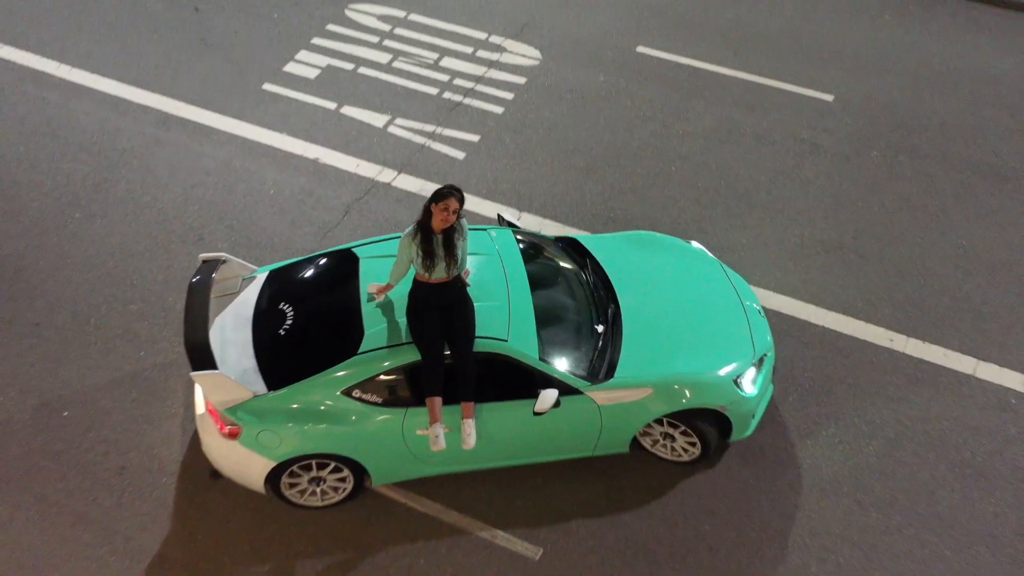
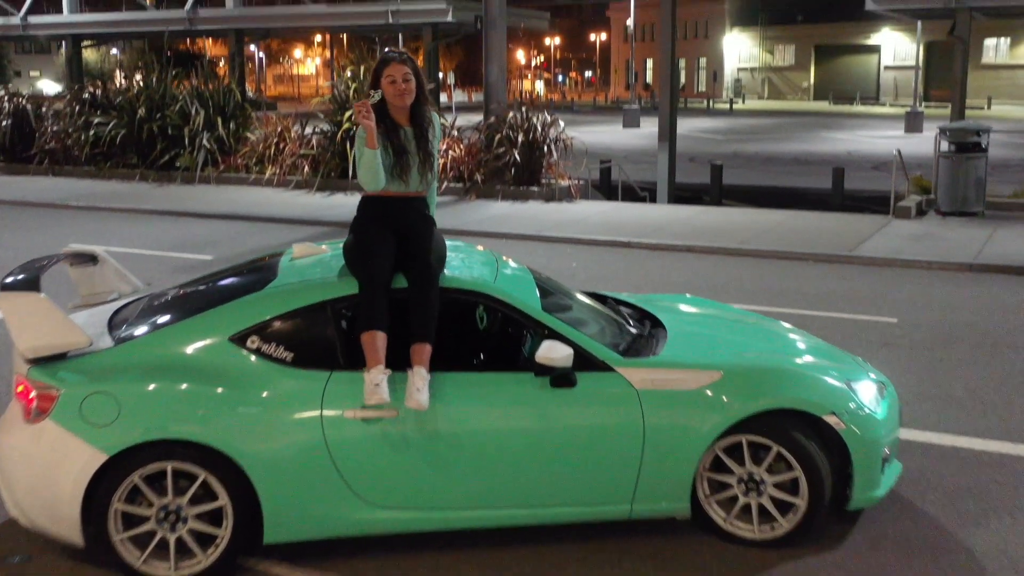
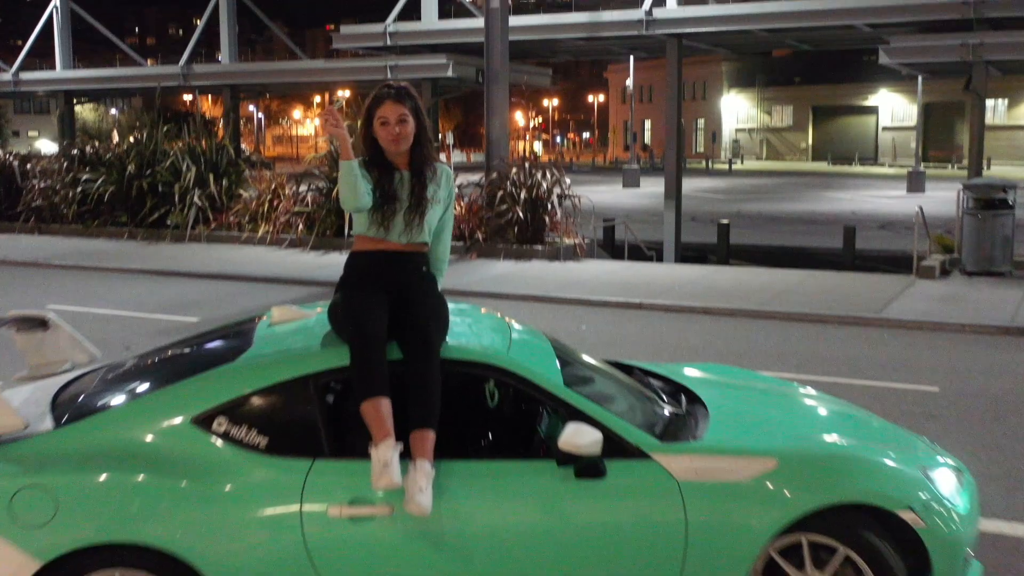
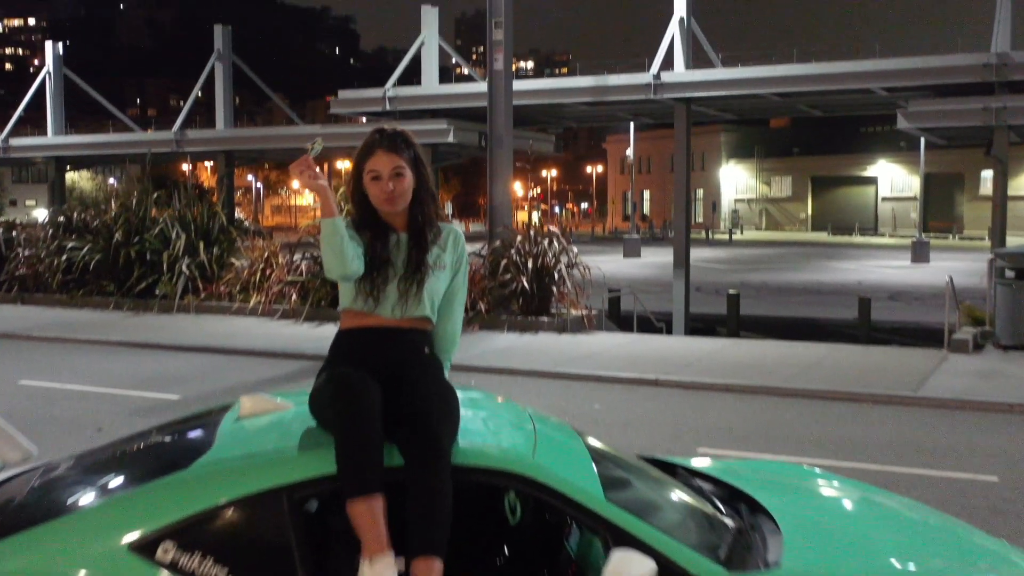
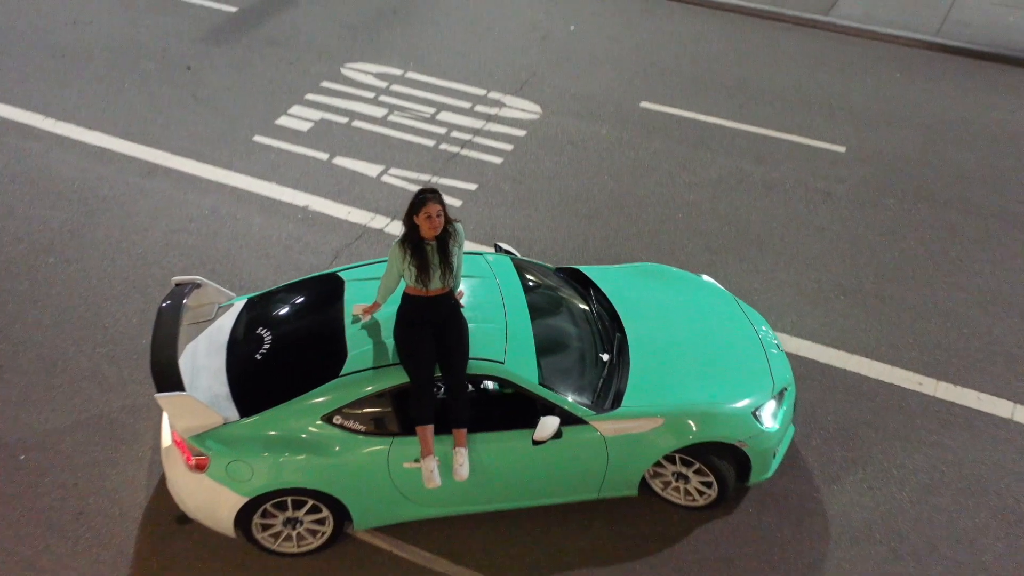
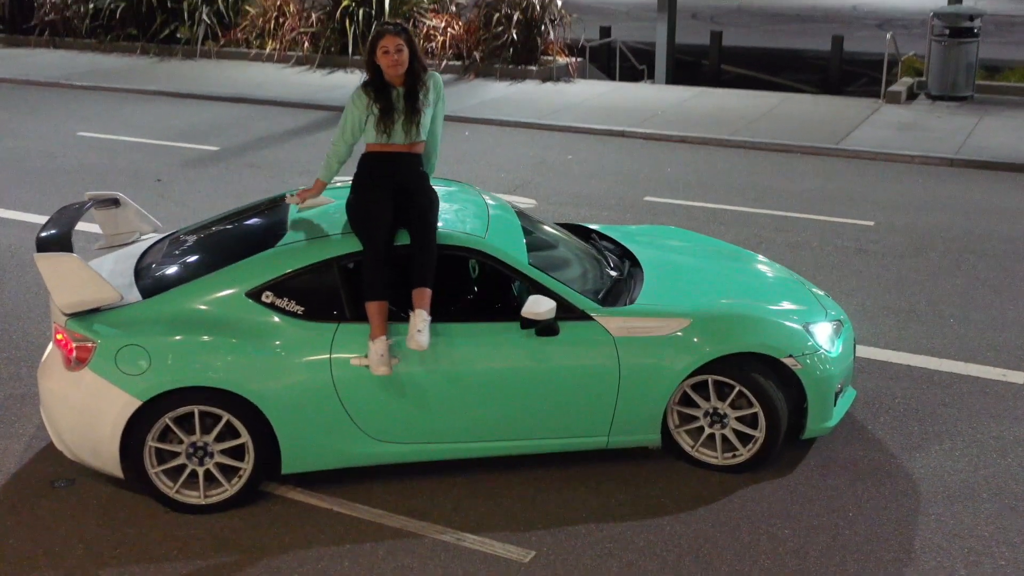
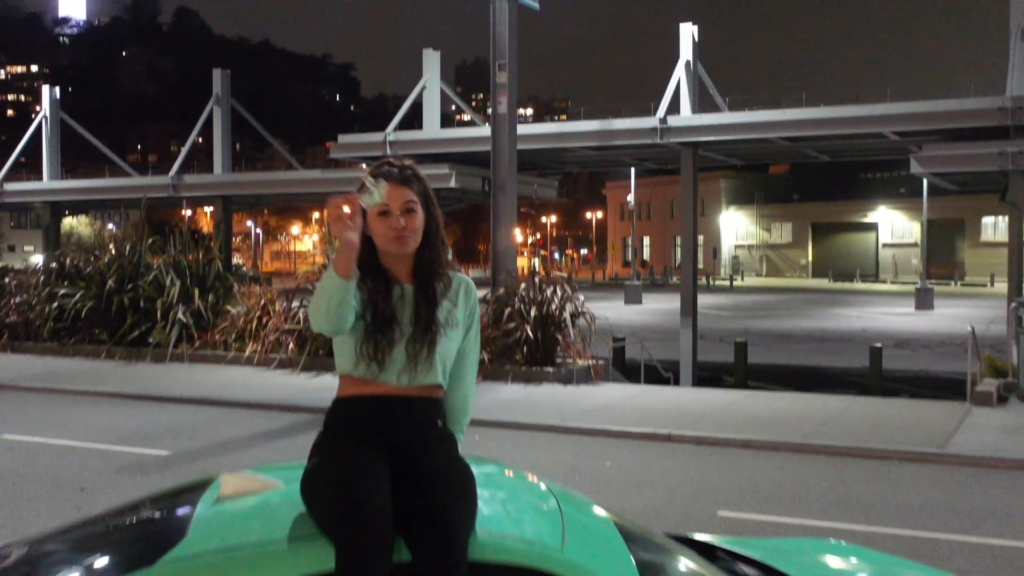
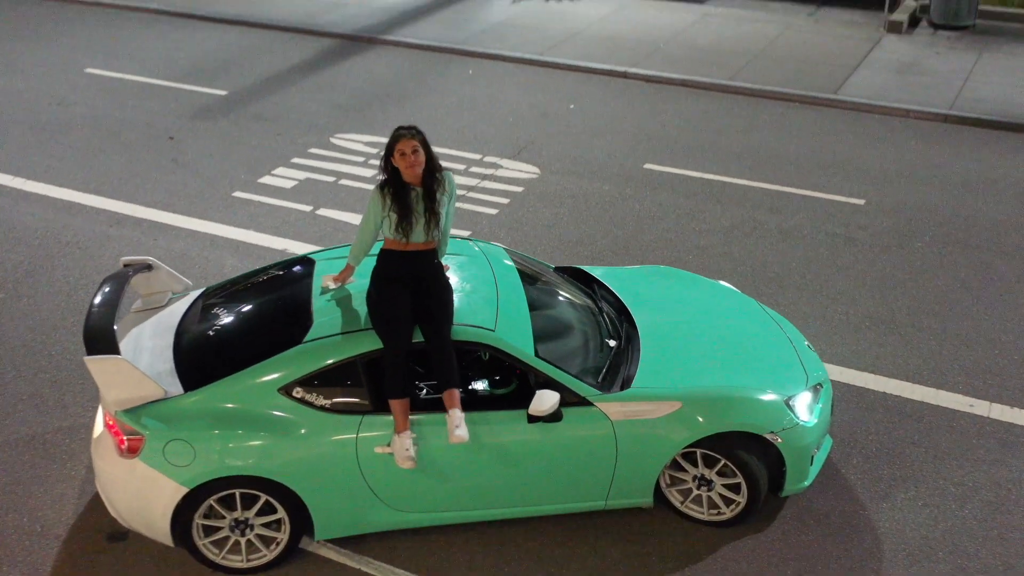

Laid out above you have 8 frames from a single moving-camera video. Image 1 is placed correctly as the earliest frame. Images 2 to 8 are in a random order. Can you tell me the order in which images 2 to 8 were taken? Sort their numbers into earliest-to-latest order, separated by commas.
5, 8, 6, 2, 3, 4, 7
